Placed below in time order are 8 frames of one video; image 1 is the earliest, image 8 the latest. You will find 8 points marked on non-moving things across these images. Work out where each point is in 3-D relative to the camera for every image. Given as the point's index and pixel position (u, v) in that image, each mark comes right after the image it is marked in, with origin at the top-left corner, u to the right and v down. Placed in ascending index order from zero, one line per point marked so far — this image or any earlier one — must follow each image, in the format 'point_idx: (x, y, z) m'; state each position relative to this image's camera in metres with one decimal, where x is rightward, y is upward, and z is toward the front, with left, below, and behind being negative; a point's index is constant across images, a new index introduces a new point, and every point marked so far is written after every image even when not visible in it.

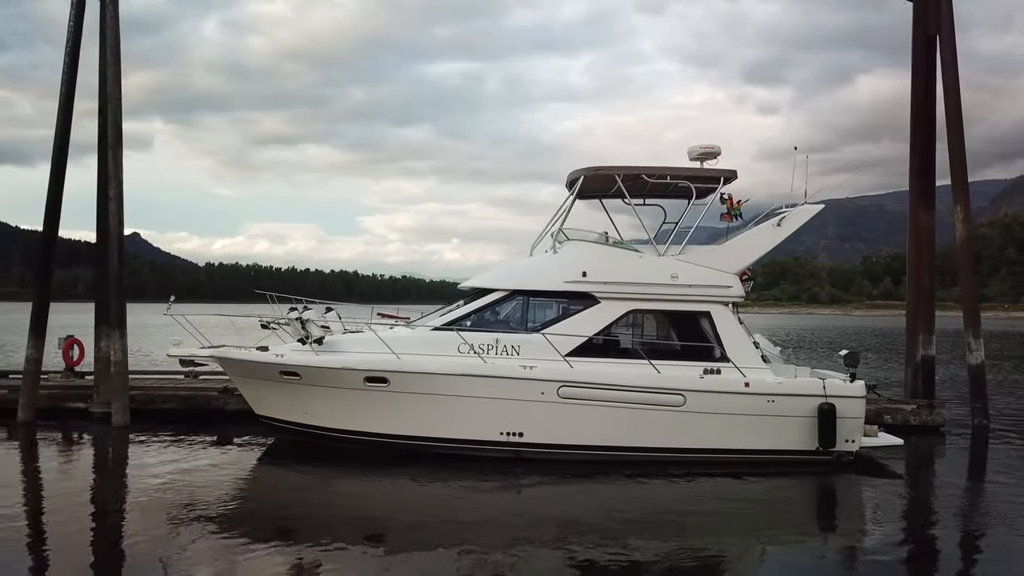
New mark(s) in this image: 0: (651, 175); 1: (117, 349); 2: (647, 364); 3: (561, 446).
0: (+2.0, +1.5, +8.8) m
1: (-6.1, -0.9, +10.2) m
2: (+1.7, -0.9, +8.2) m
3: (+0.6, -2.0, +8.2) m
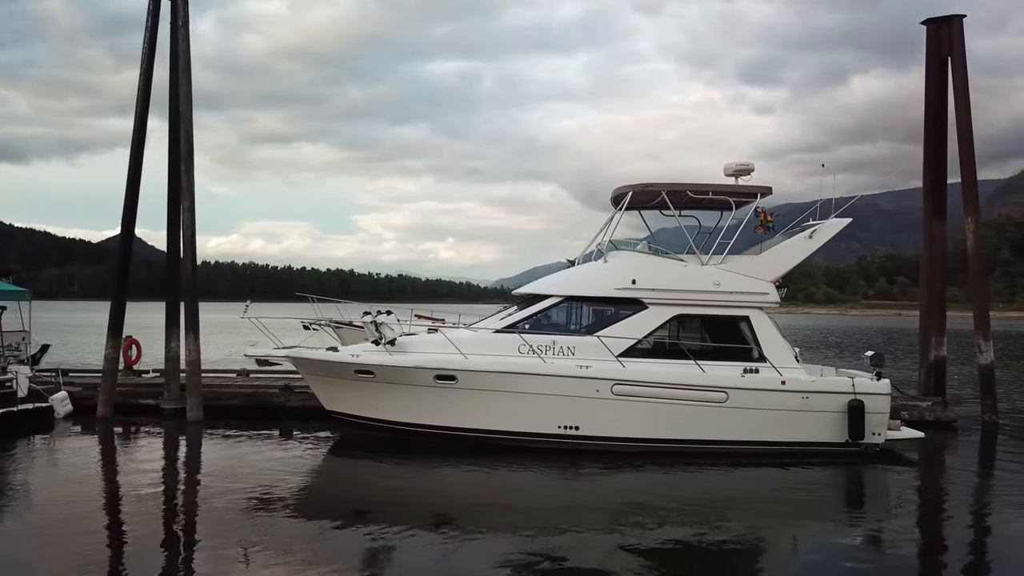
0: (+2.8, +1.4, +9.6) m
1: (-5.4, -1.0, +11.0) m
2: (+2.5, -1.0, +9.0) m
3: (+1.4, -2.1, +9.0) m
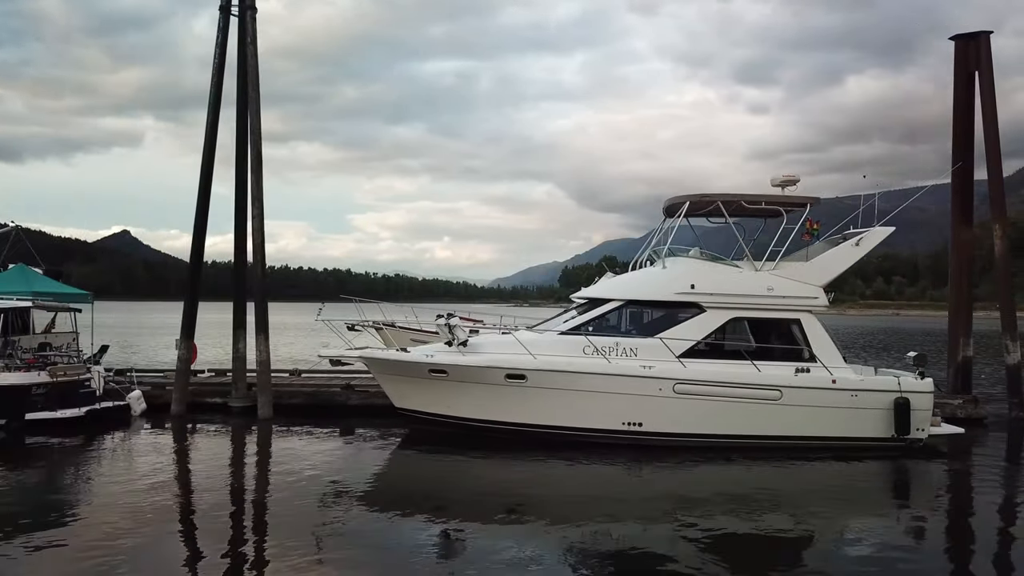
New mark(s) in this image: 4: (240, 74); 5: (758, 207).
0: (+3.8, +1.3, +10.2) m
1: (-4.4, -1.1, +11.5) m
2: (+3.5, -1.1, +9.6) m
3: (+2.4, -2.1, +9.6) m
4: (-5.1, +3.9, +12.1) m
5: (+4.0, +1.3, +10.4) m
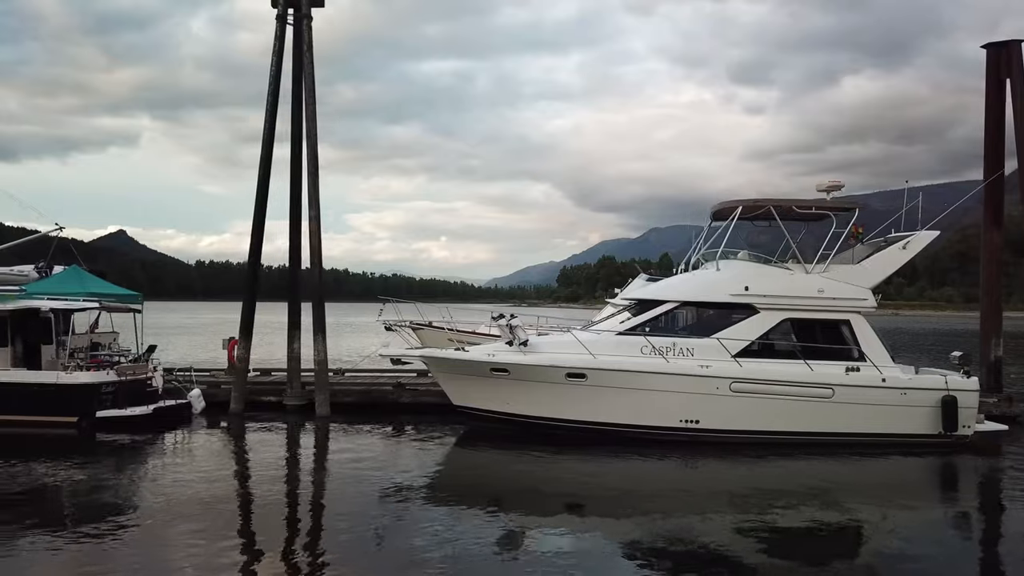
0: (+4.7, +1.3, +10.5) m
1: (-3.5, -1.1, +11.8) m
2: (+4.4, -1.1, +9.9) m
3: (+3.3, -2.2, +10.0) m
4: (-4.1, +3.9, +12.4) m
5: (+4.9, +1.3, +10.7) m
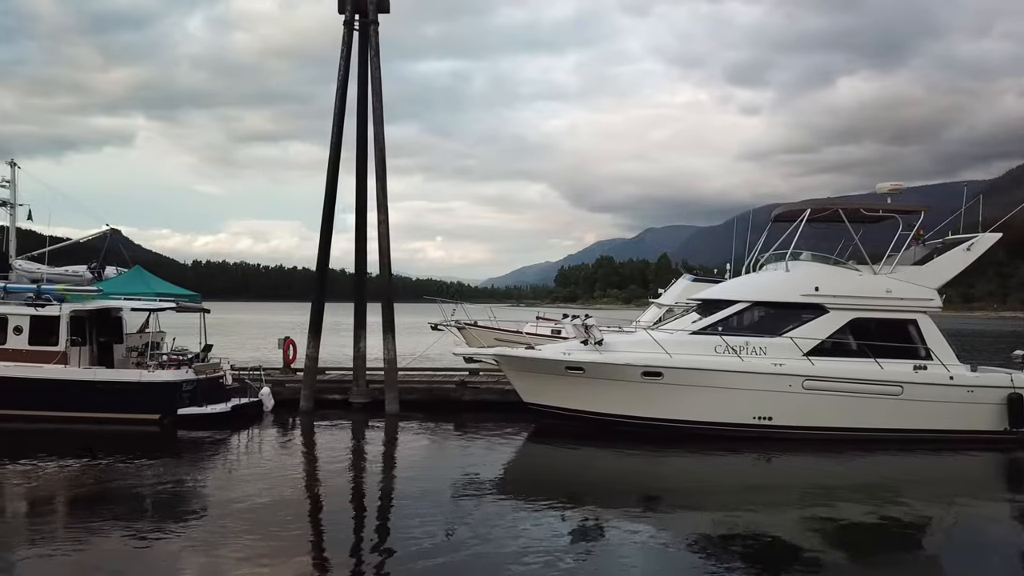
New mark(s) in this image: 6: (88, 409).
0: (+5.9, +1.3, +10.8) m
1: (-2.3, -1.1, +12.1) m
2: (+5.6, -1.1, +10.2) m
3: (+4.5, -2.2, +10.2) m
4: (-2.9, +3.9, +12.7) m
5: (+6.1, +1.3, +11.0) m
6: (-7.2, -2.1, +11.1) m
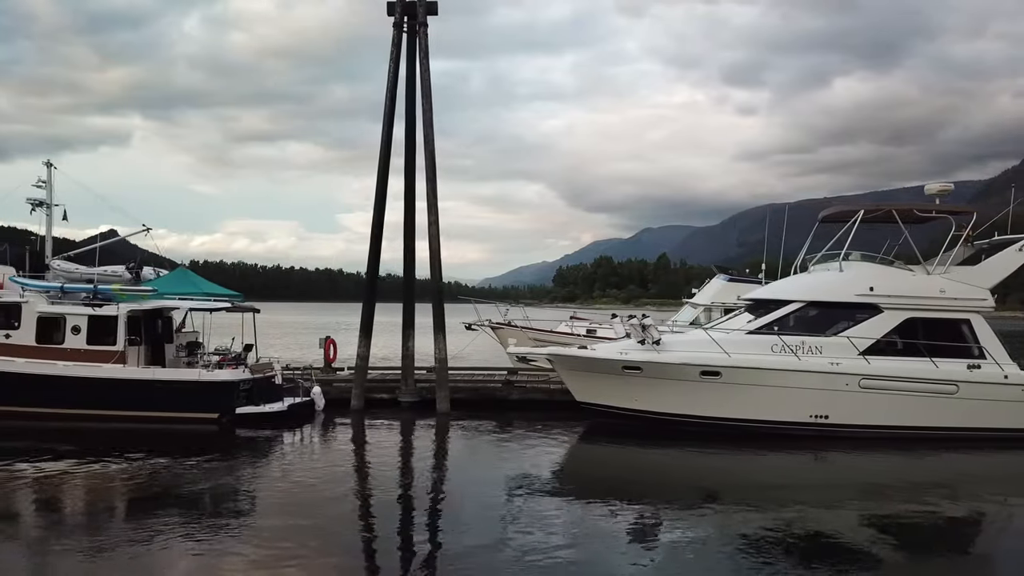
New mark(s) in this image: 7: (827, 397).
0: (+6.8, +1.3, +10.9) m
1: (-1.4, -1.1, +12.2) m
2: (+6.5, -1.1, +10.3) m
3: (+5.5, -2.2, +10.3) m
4: (-2.0, +3.9, +12.8) m
5: (+7.0, +1.3, +11.1) m
6: (-6.3, -2.1, +11.1) m
7: (+5.0, -1.7, +10.2) m
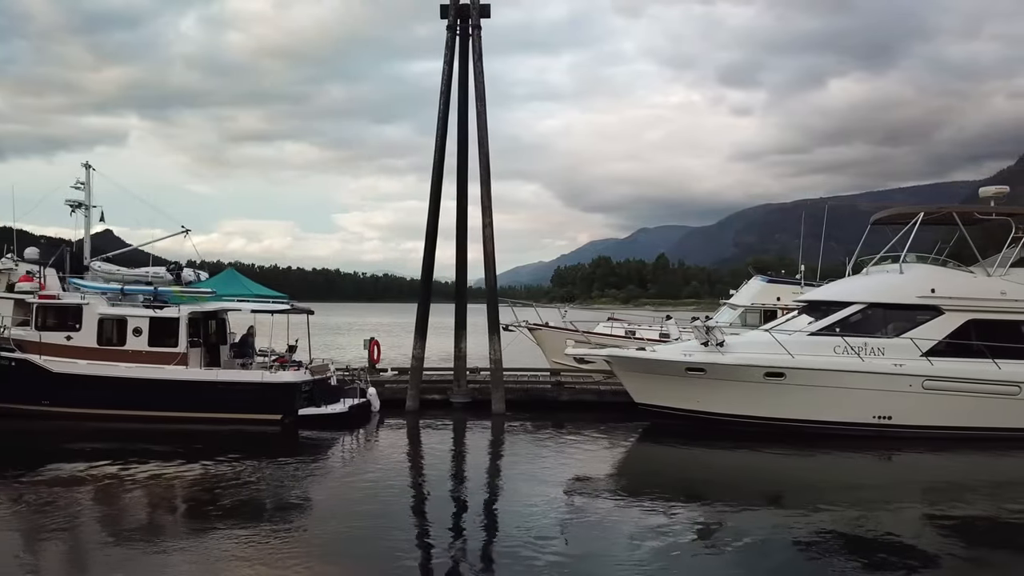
0: (+7.8, +1.3, +11.0) m
1: (-0.3, -1.1, +12.2) m
2: (+7.6, -1.2, +10.4) m
3: (+6.5, -2.2, +10.4) m
4: (-1.0, +3.9, +12.8) m
5: (+8.1, +1.2, +11.2) m
6: (-5.2, -2.1, +11.2) m
7: (+6.0, -1.8, +10.3) m
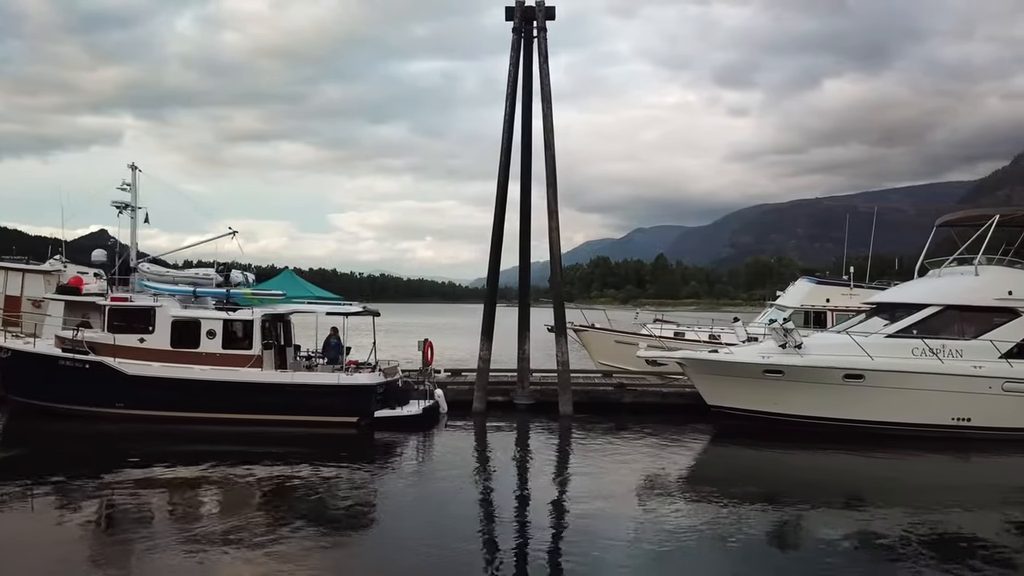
0: (+9.1, +1.2, +11.1) m
1: (+0.9, -1.2, +12.3) m
2: (+8.9, -1.2, +10.5) m
3: (+7.8, -2.2, +10.5) m
4: (+0.3, +3.8, +12.8) m
5: (+9.3, +1.2, +11.3) m
6: (-4.0, -2.1, +11.2) m
7: (+7.3, -1.8, +10.4) m
